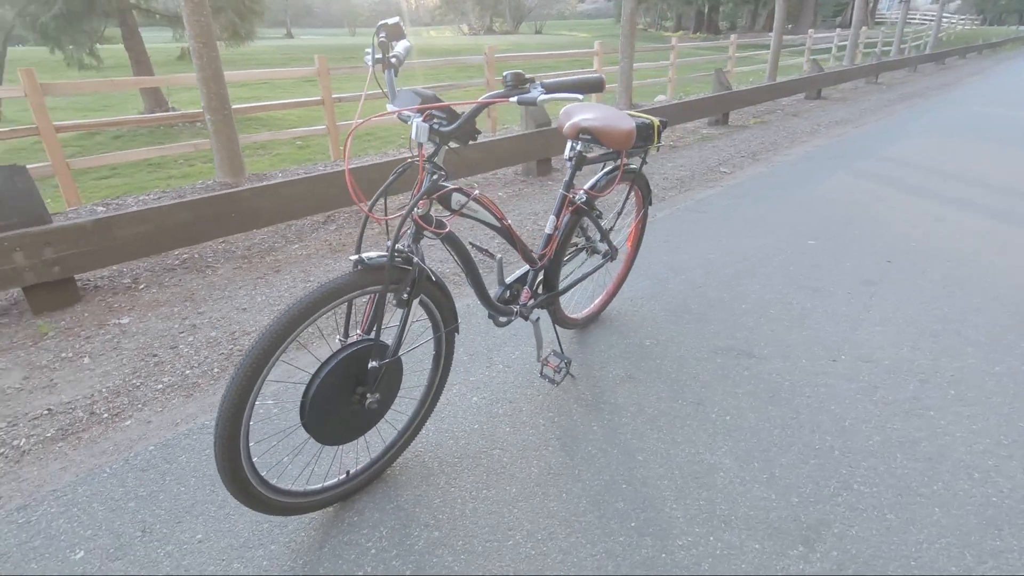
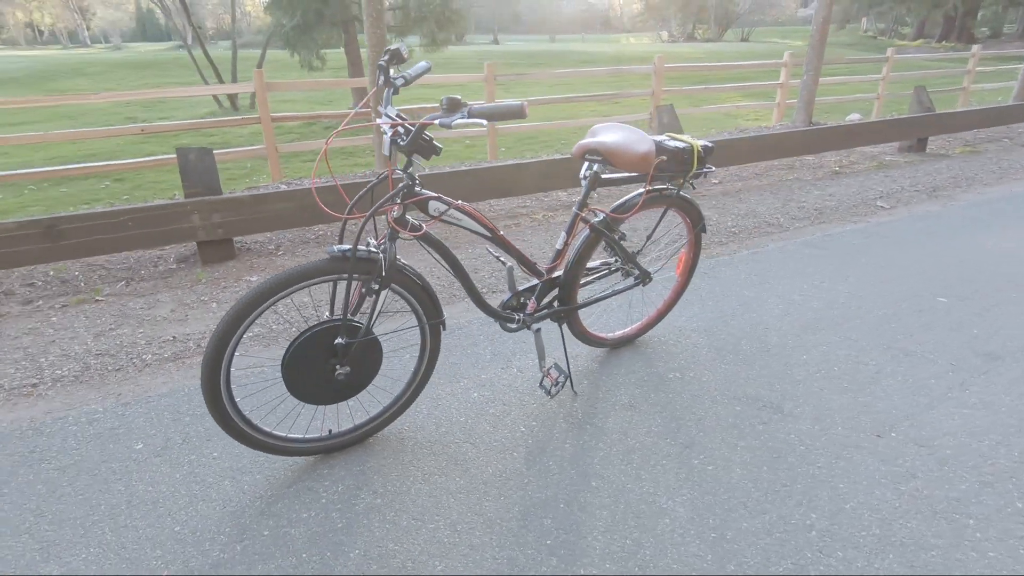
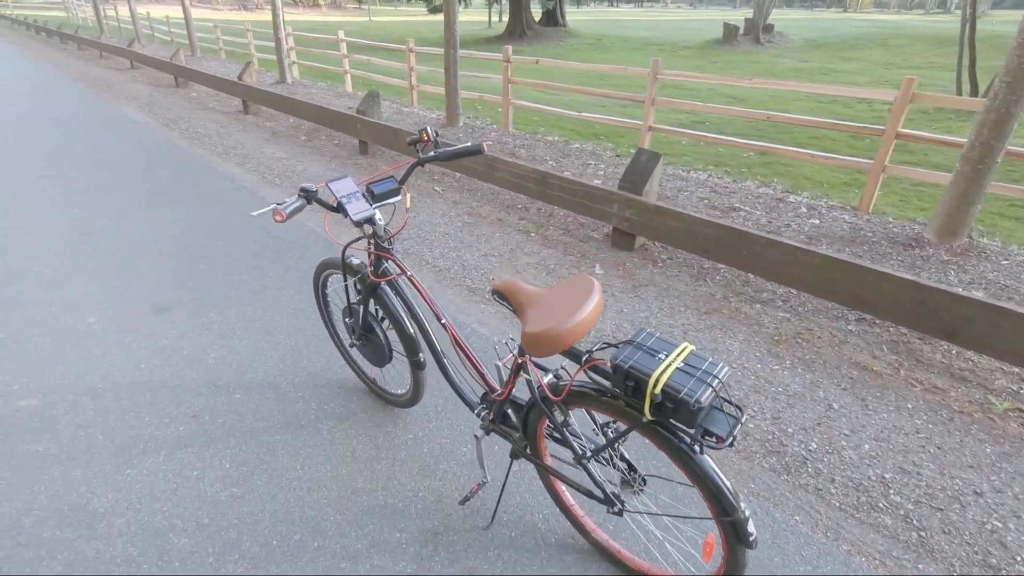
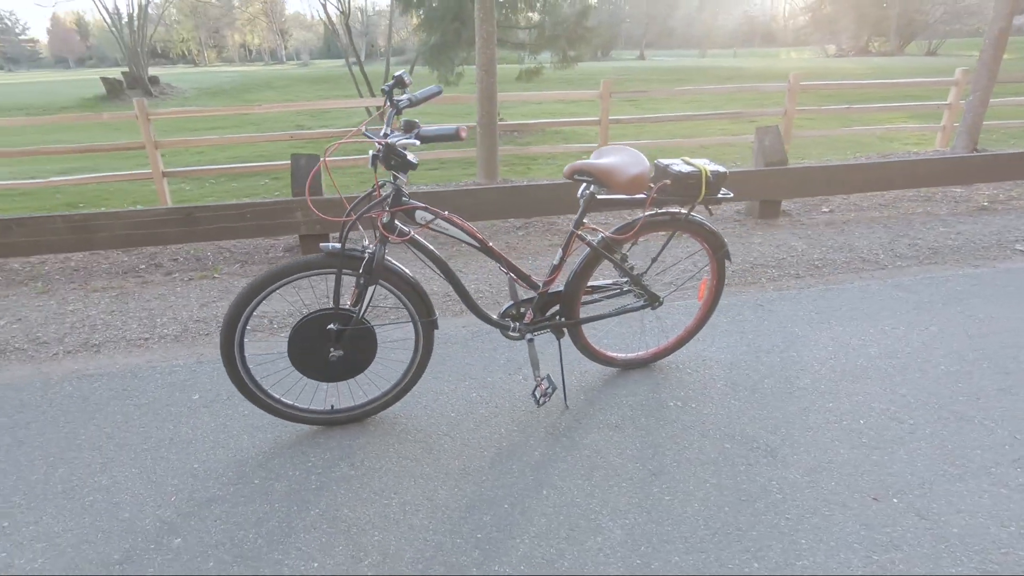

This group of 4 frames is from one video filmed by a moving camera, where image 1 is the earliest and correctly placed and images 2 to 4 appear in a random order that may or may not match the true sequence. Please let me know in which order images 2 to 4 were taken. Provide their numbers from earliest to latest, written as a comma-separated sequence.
2, 4, 3
